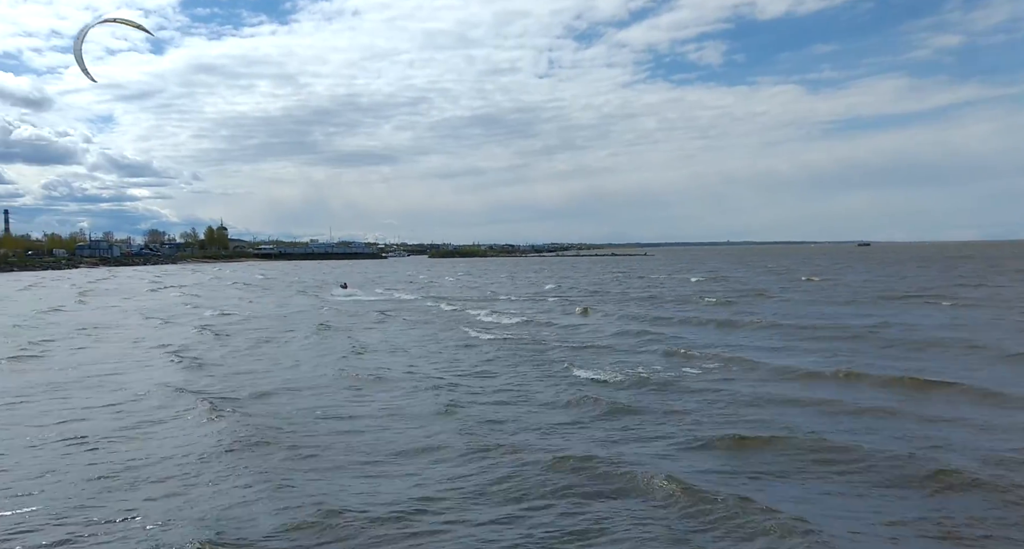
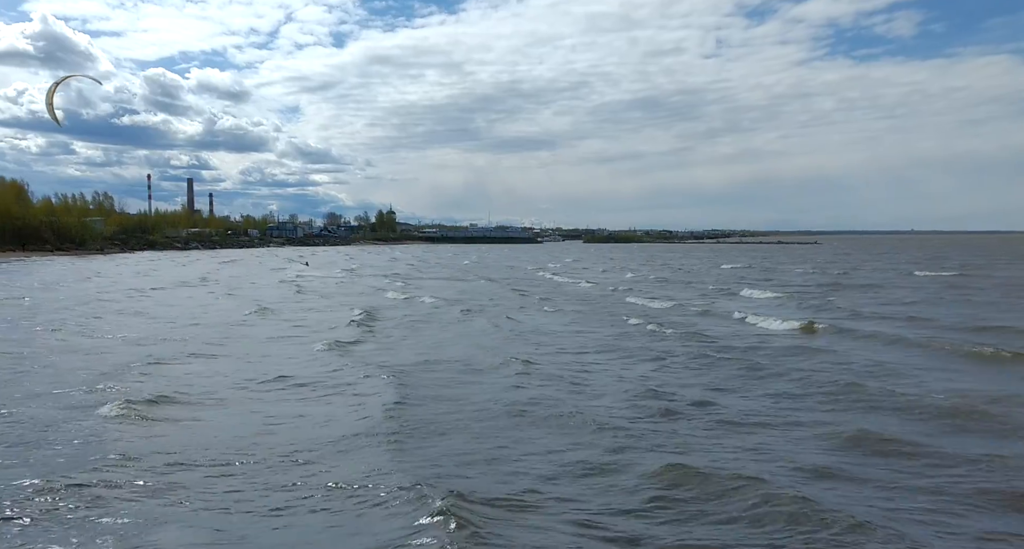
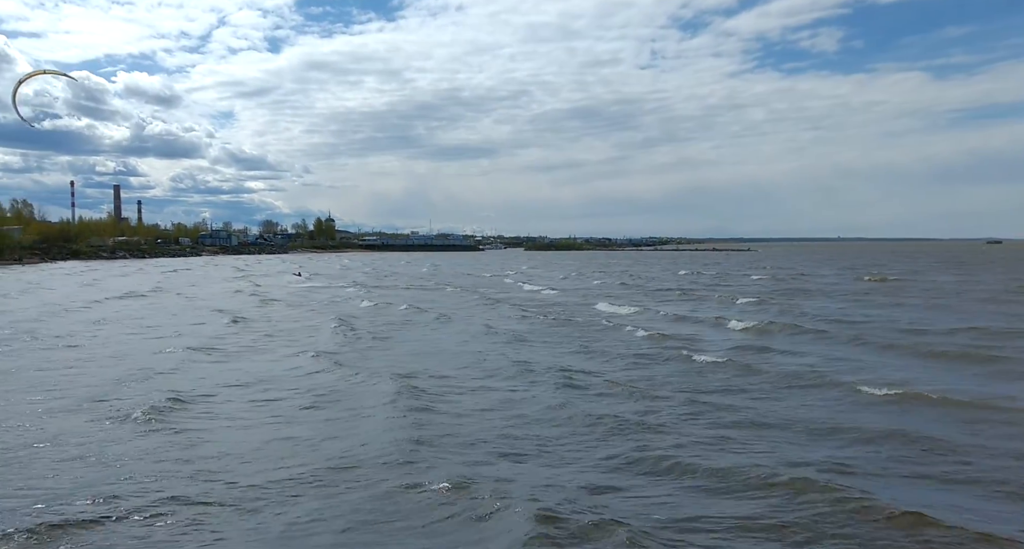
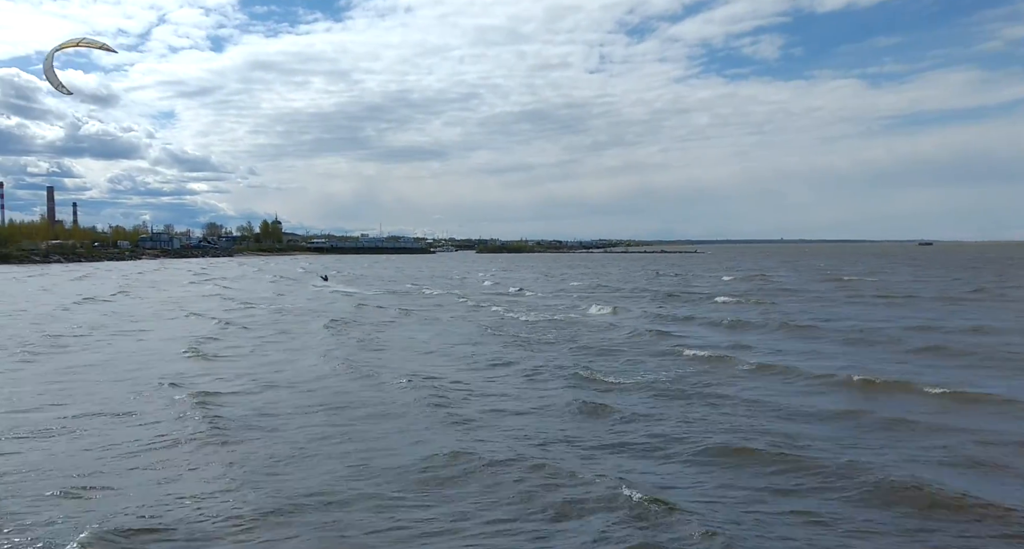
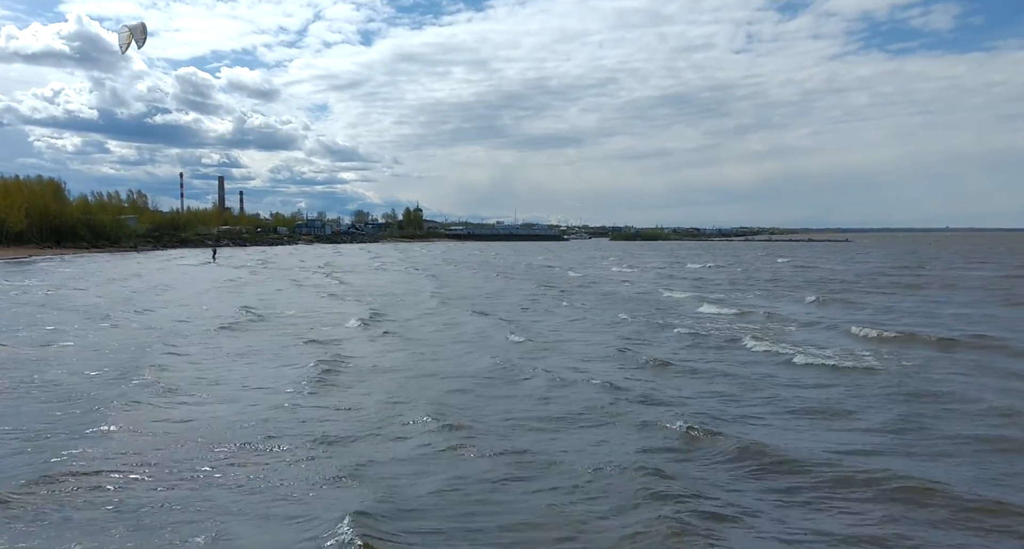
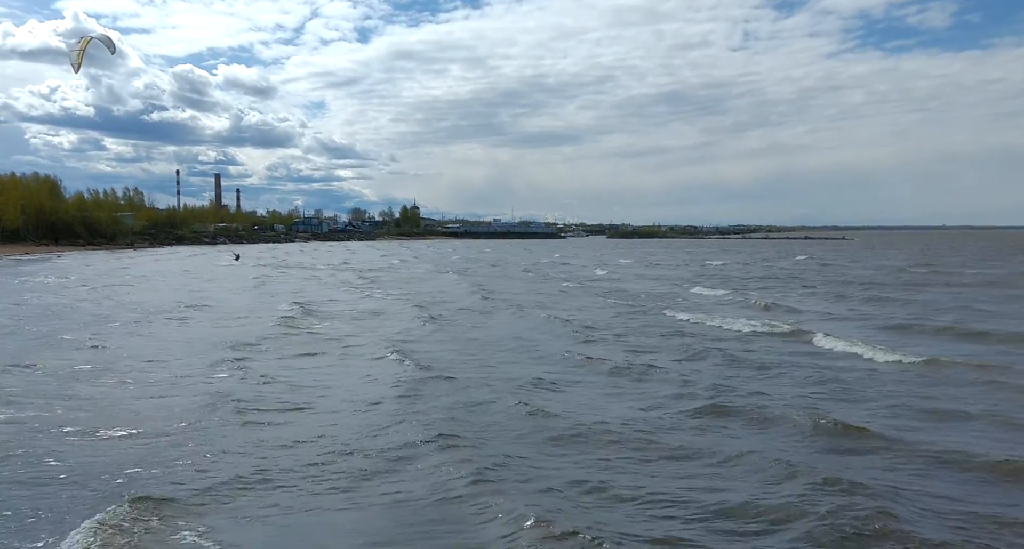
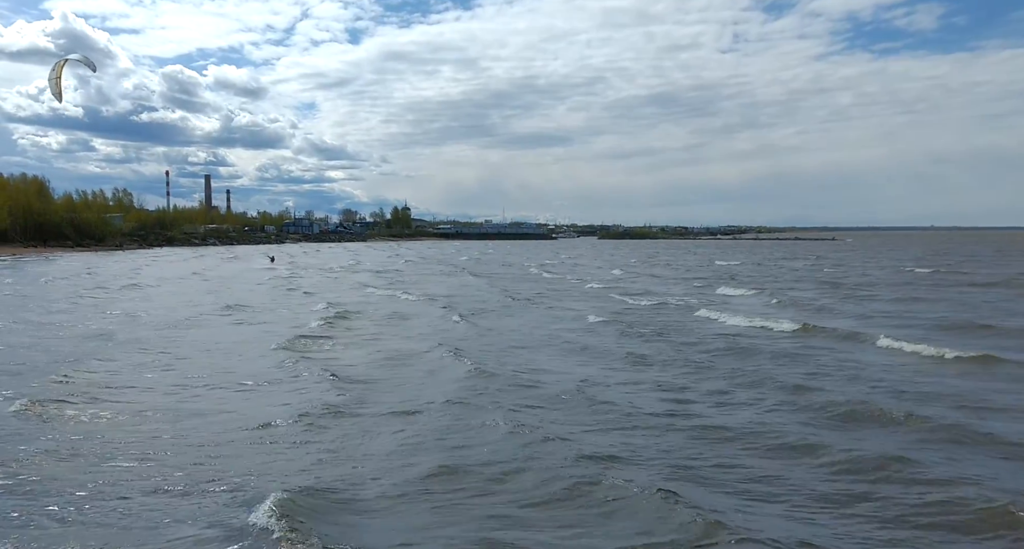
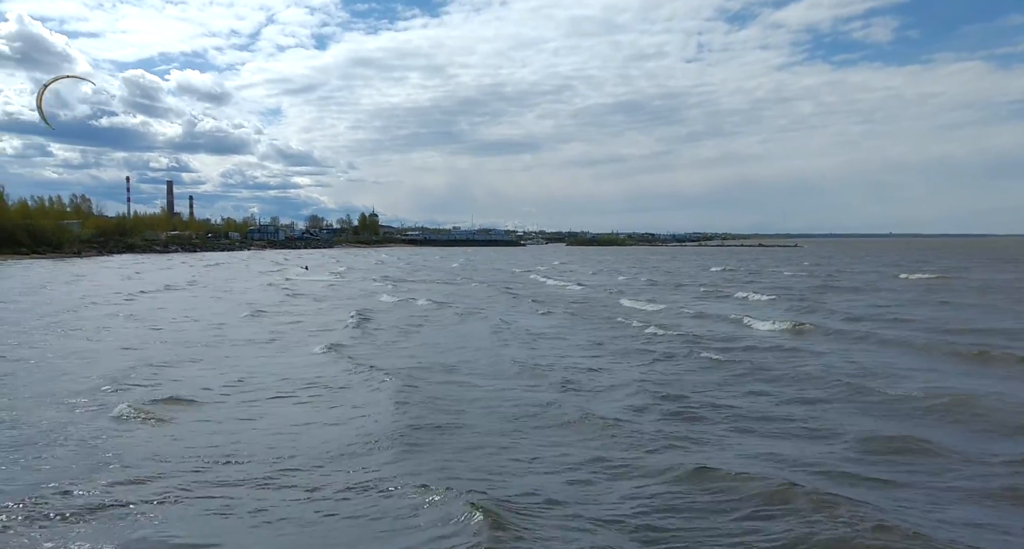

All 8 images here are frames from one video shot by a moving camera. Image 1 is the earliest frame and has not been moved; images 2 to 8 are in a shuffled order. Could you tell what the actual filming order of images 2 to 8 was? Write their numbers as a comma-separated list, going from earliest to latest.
4, 3, 8, 2, 7, 6, 5
